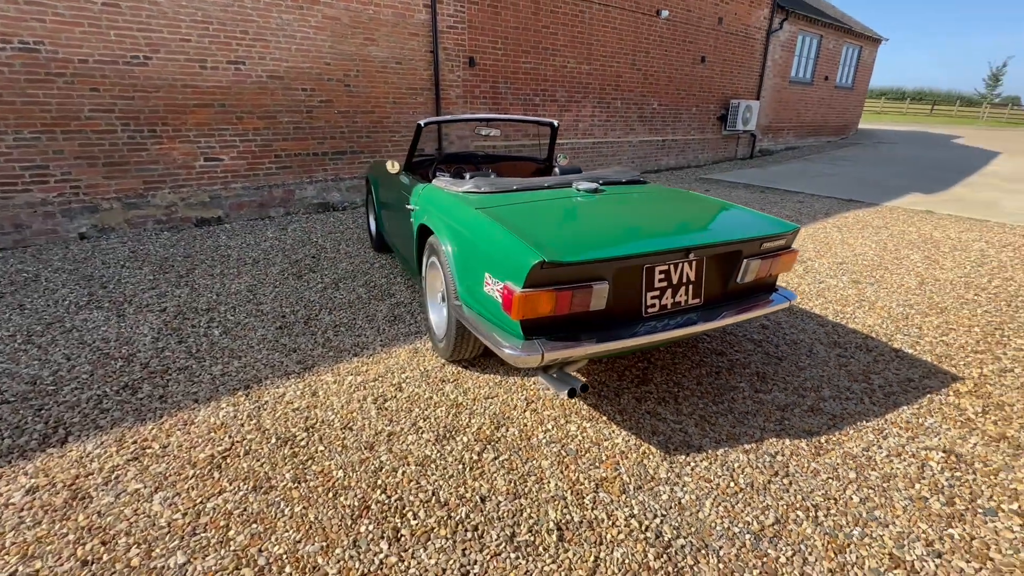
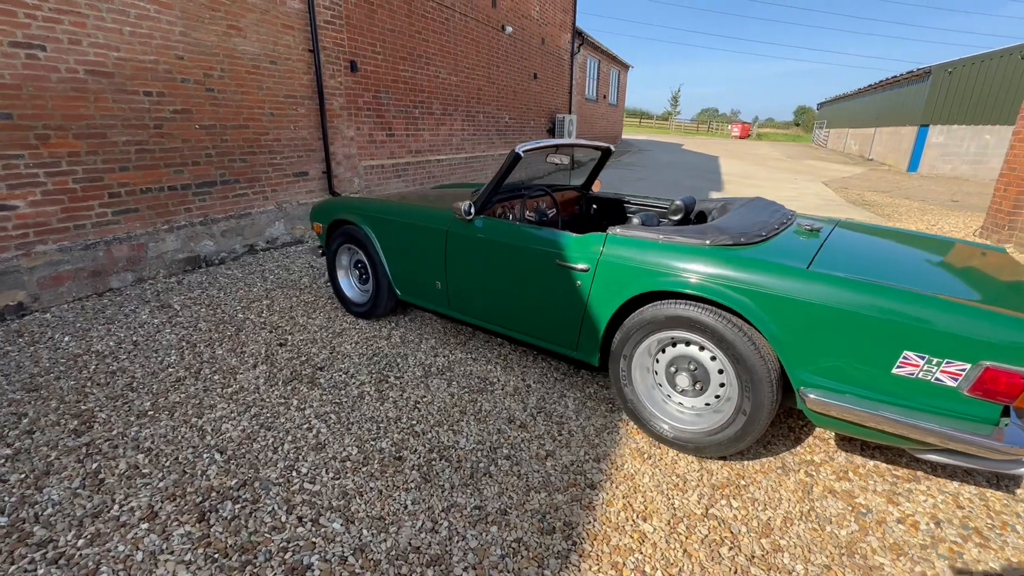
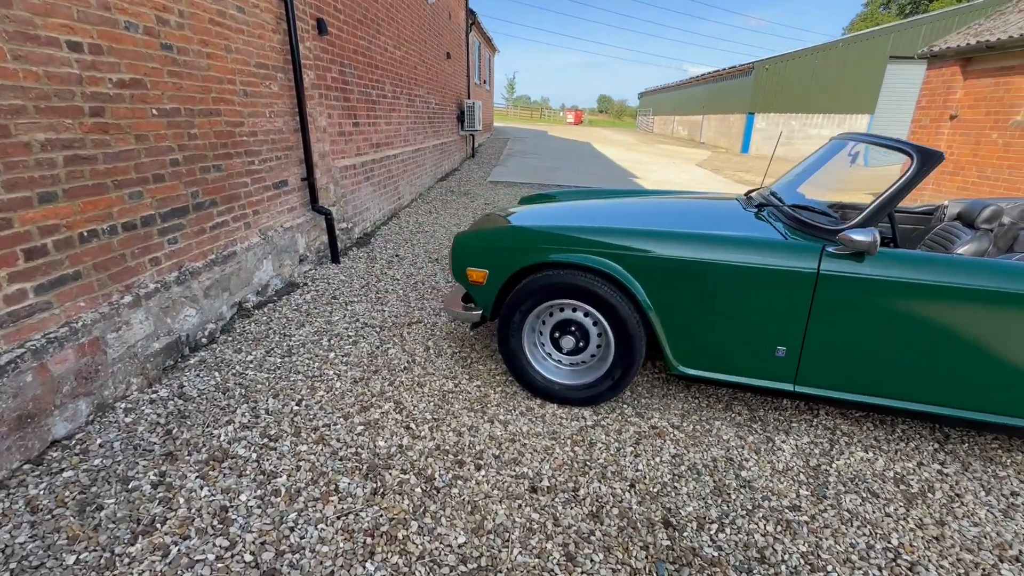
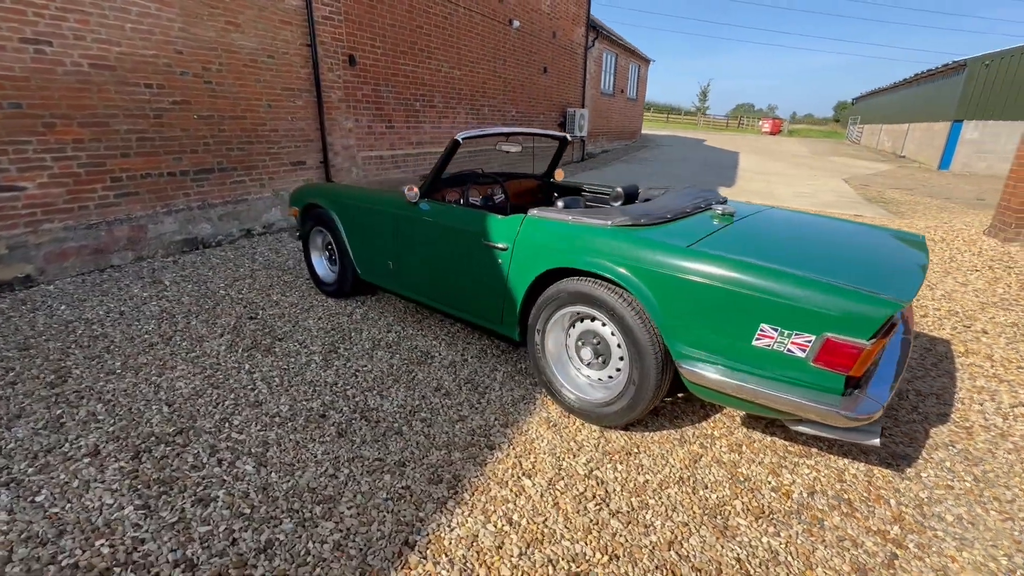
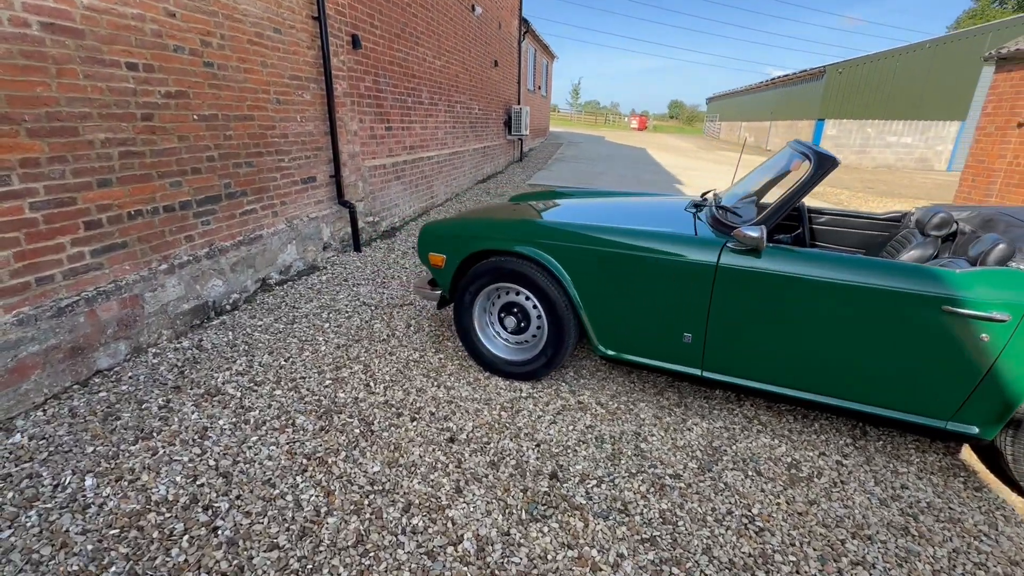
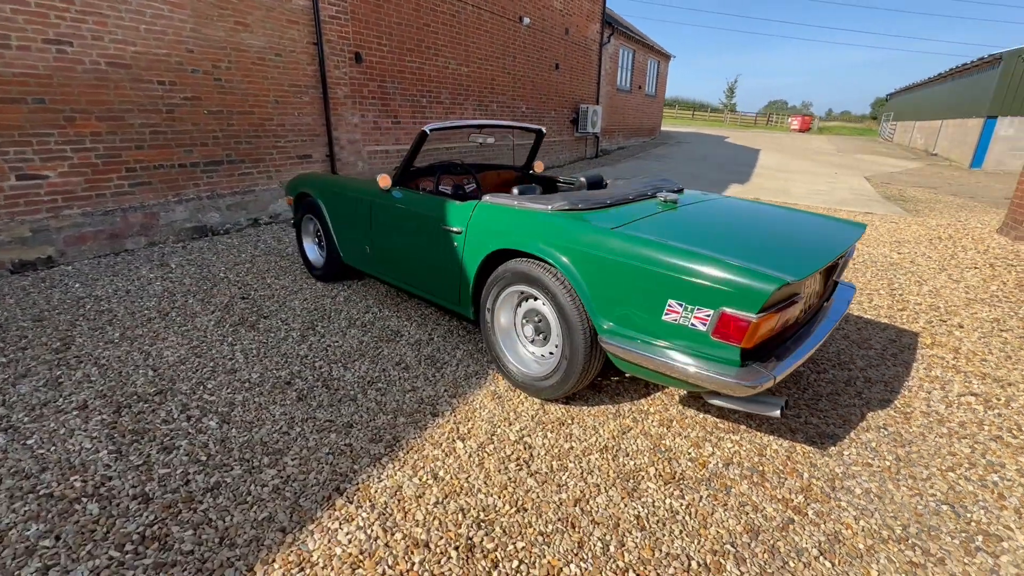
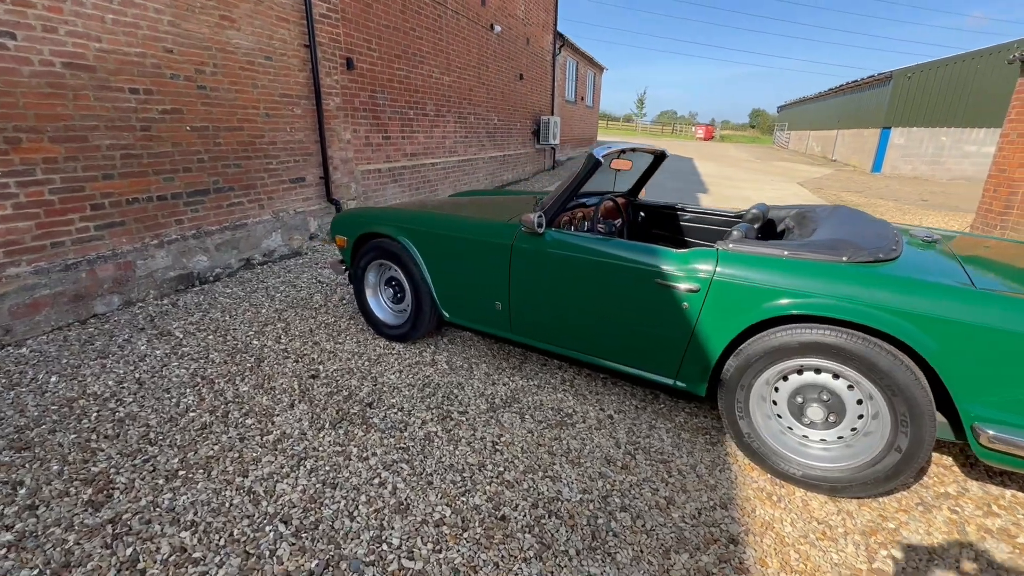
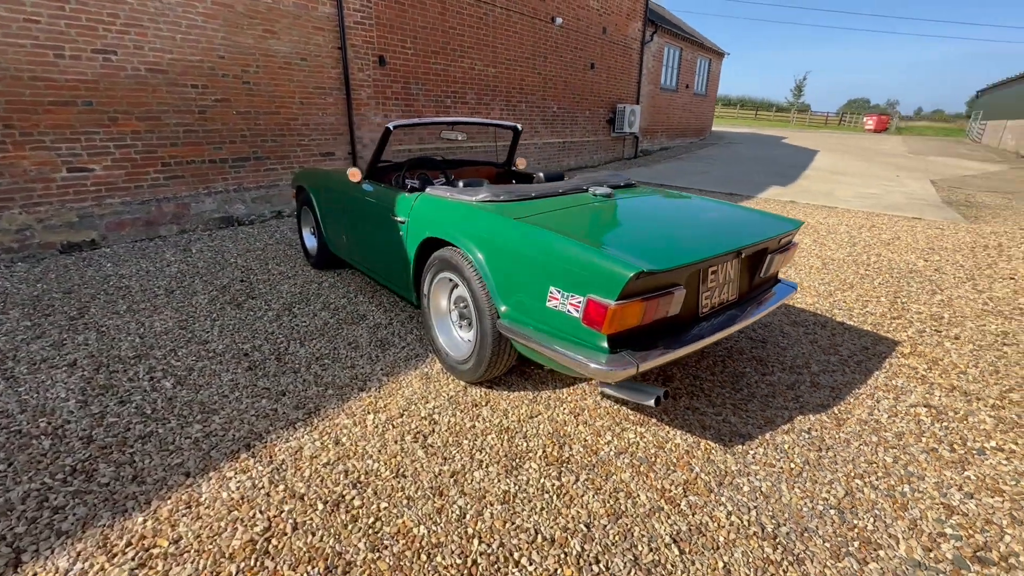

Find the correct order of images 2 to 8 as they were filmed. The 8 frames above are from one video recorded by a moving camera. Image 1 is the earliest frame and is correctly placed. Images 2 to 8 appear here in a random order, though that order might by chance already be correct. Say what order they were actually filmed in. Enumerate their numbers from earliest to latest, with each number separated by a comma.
8, 6, 4, 2, 7, 5, 3
